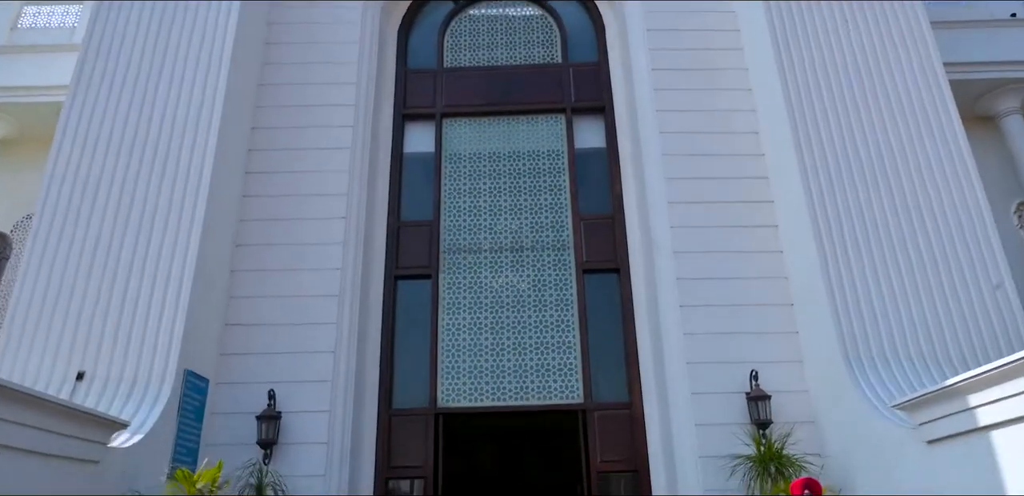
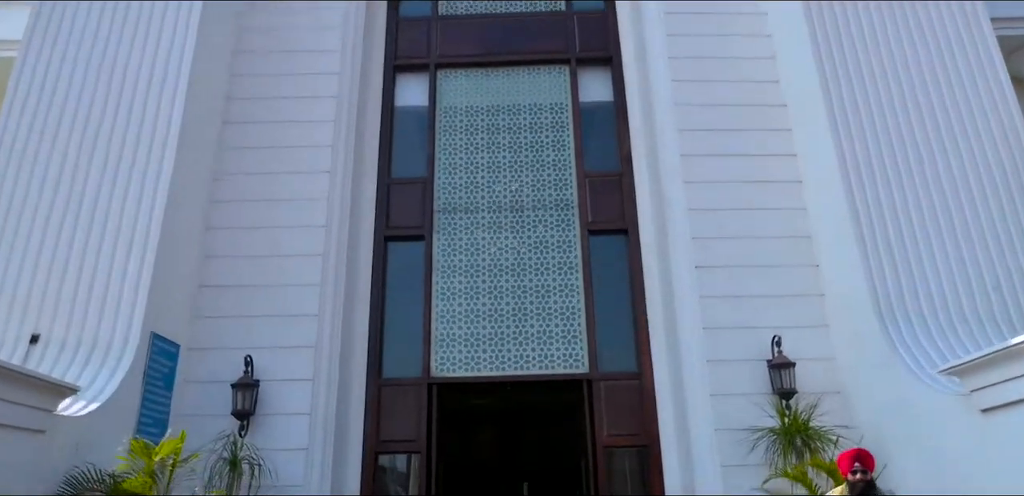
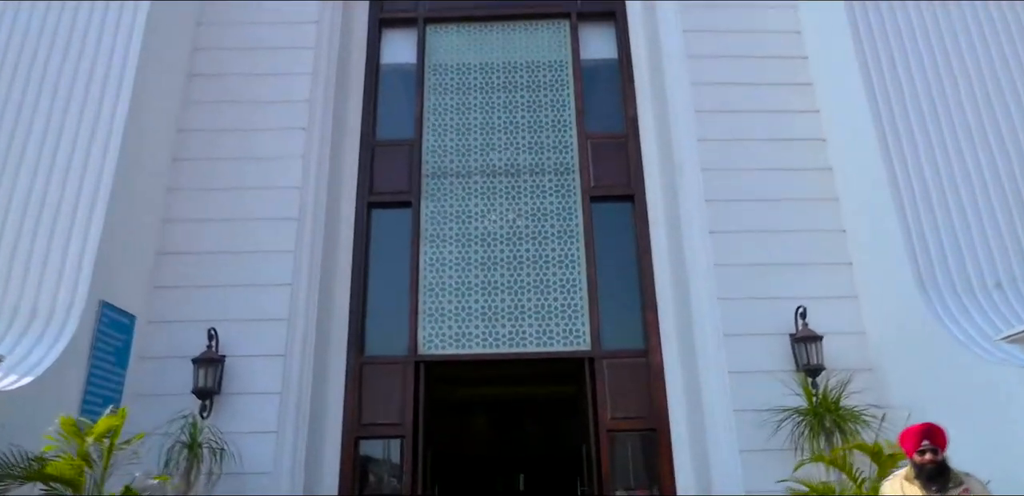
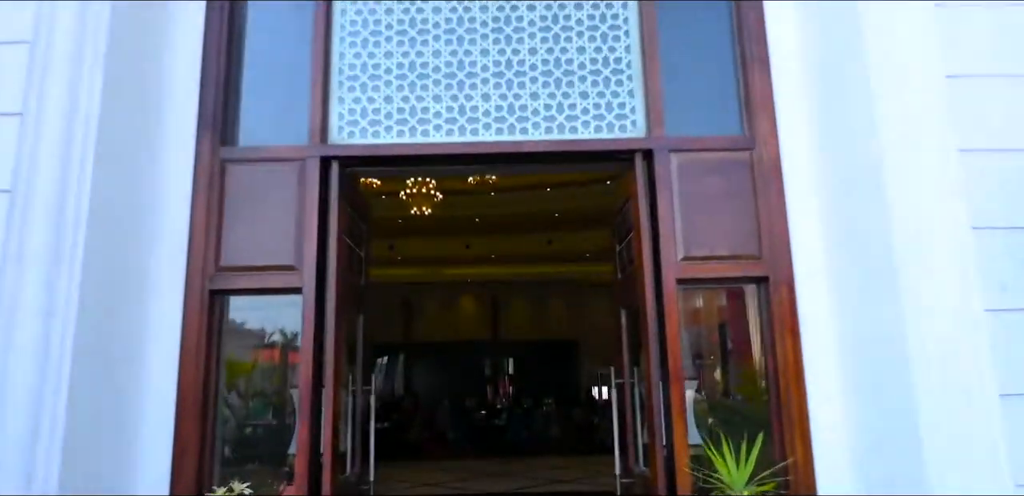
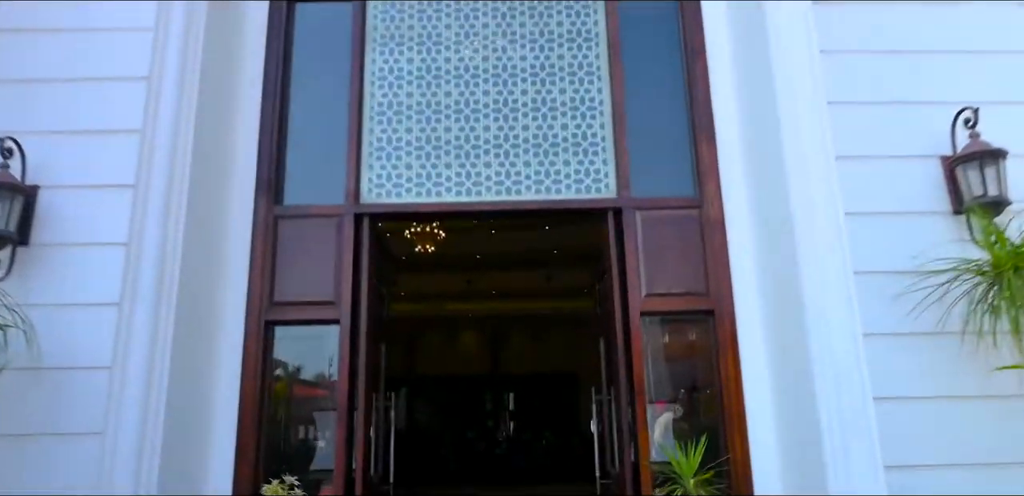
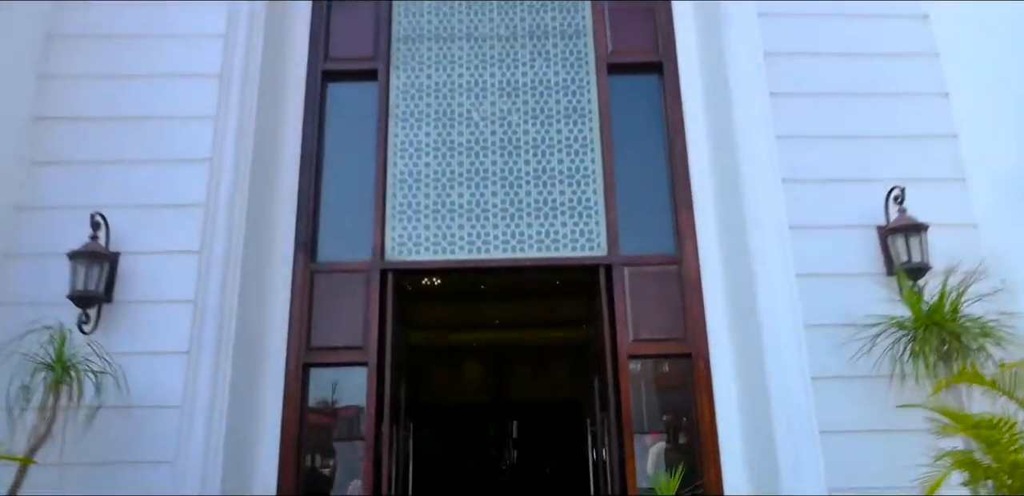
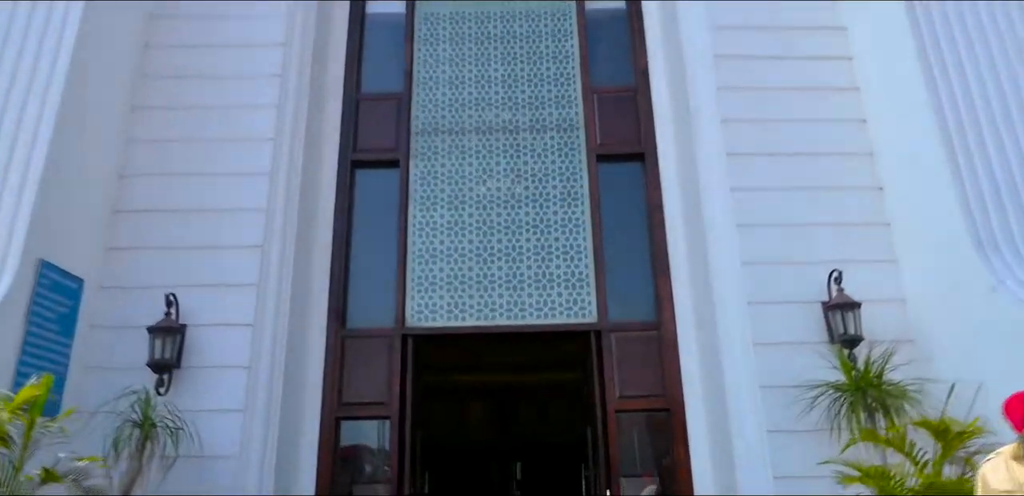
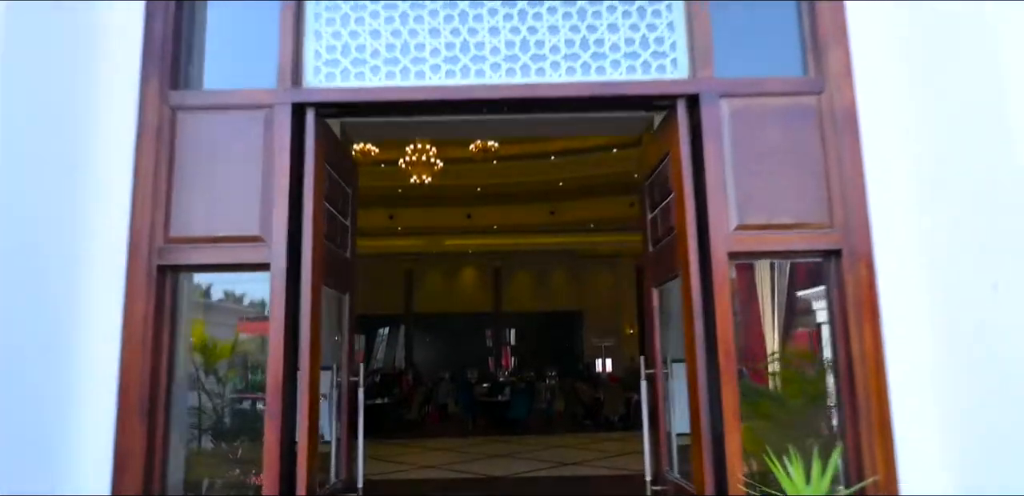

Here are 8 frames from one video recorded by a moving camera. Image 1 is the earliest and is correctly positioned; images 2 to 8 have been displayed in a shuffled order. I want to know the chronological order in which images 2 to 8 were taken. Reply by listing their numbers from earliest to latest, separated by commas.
2, 3, 7, 6, 5, 4, 8
